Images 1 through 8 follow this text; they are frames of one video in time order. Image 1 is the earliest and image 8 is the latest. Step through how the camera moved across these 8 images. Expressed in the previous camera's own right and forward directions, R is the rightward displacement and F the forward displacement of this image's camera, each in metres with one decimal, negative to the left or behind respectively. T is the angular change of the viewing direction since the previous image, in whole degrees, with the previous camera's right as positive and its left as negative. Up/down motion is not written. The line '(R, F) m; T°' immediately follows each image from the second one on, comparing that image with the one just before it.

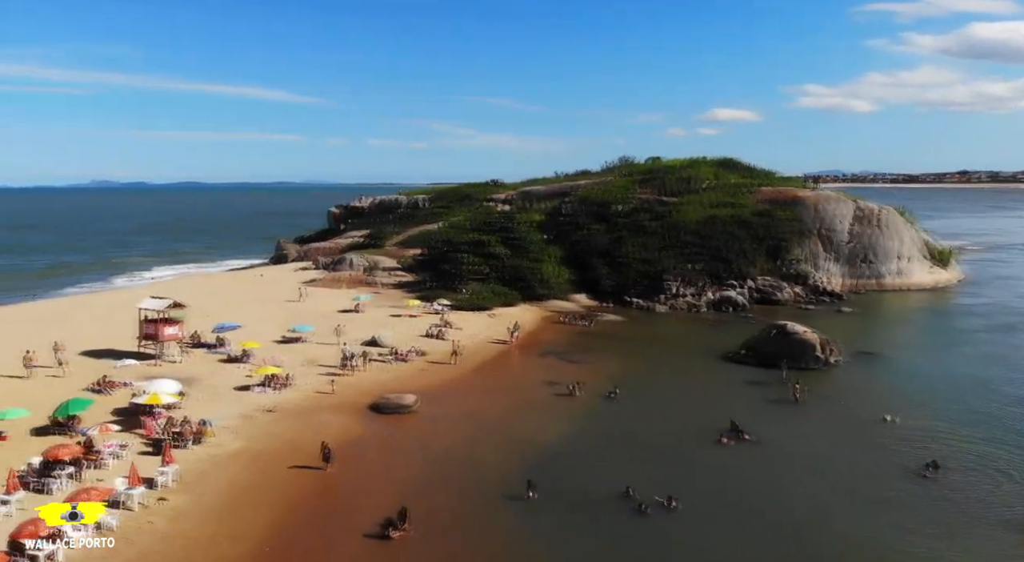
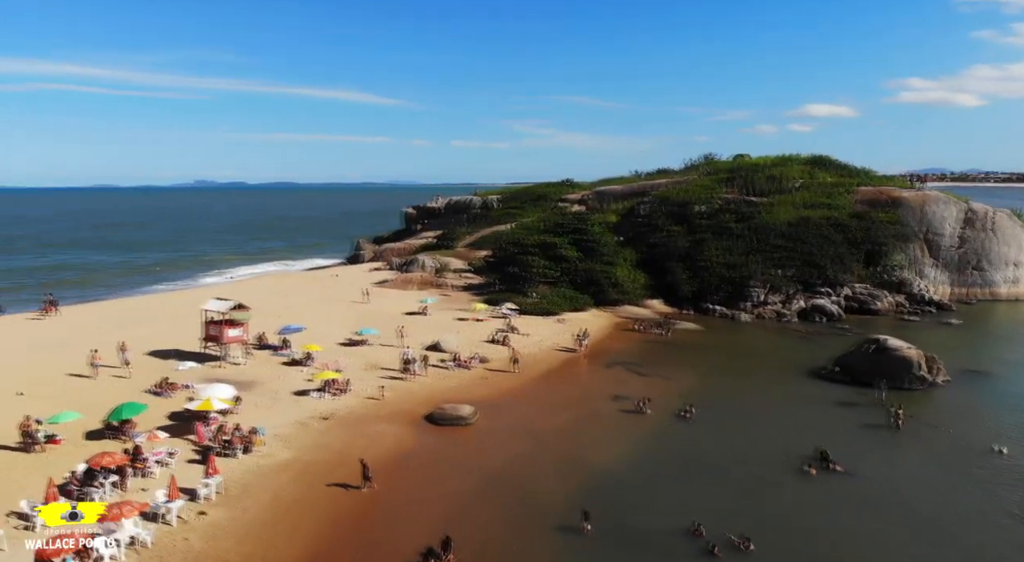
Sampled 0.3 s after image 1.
(+0.5, +1.5) m; -7°
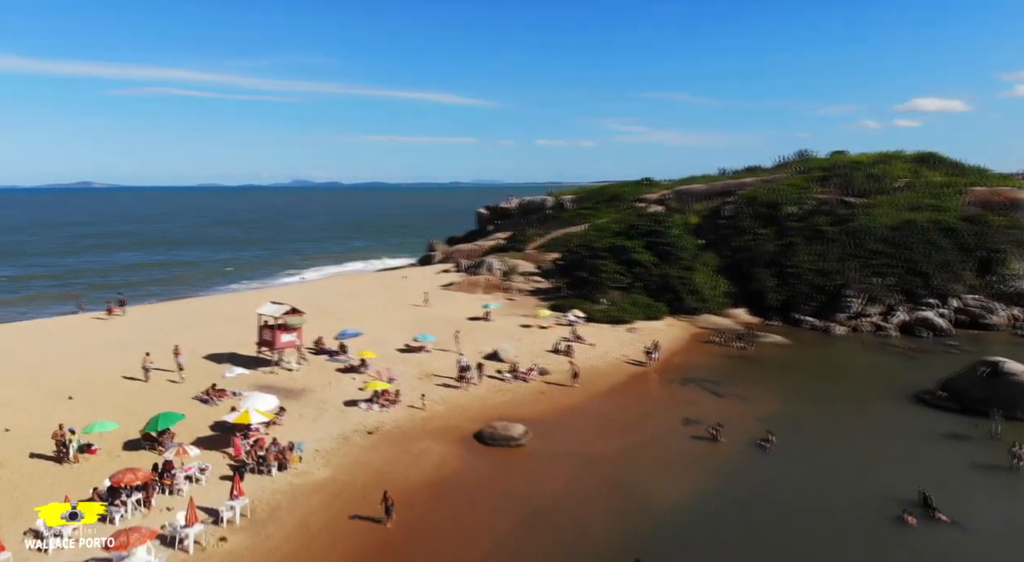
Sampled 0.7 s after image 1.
(+0.8, +1.8) m; -7°
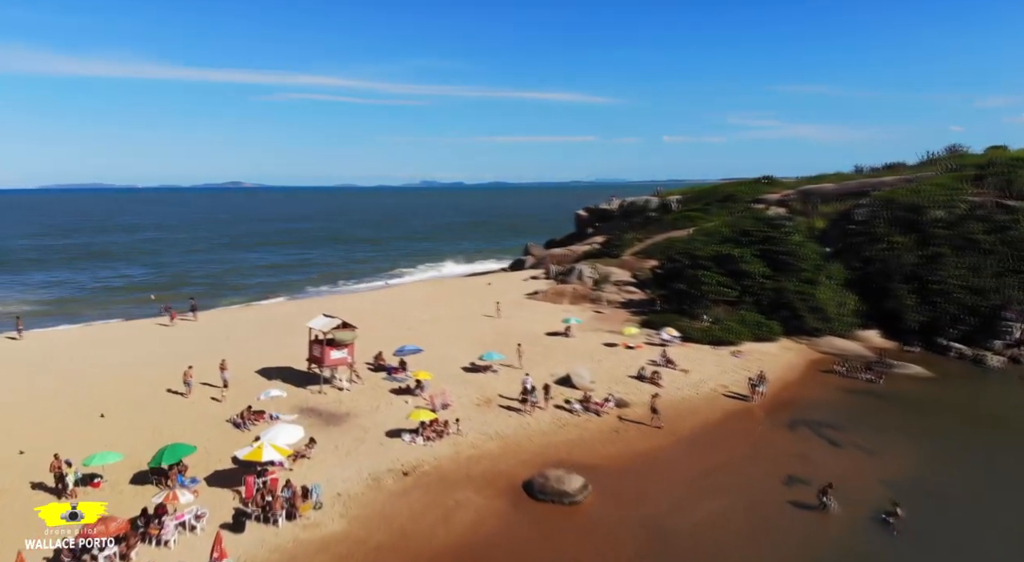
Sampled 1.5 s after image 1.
(+1.5, +3.5) m; -10°
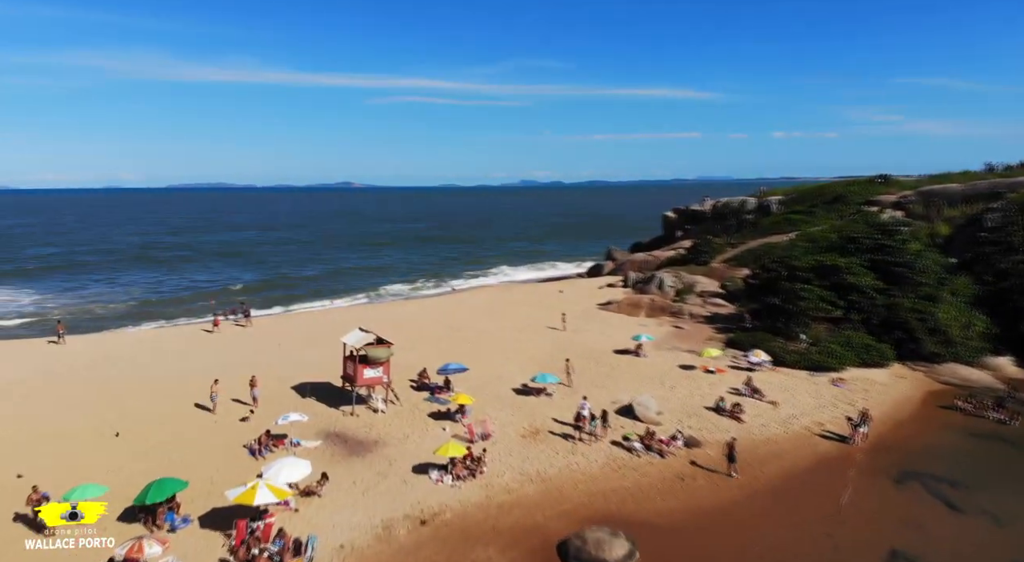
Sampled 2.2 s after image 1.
(+1.3, +3.0) m; -8°
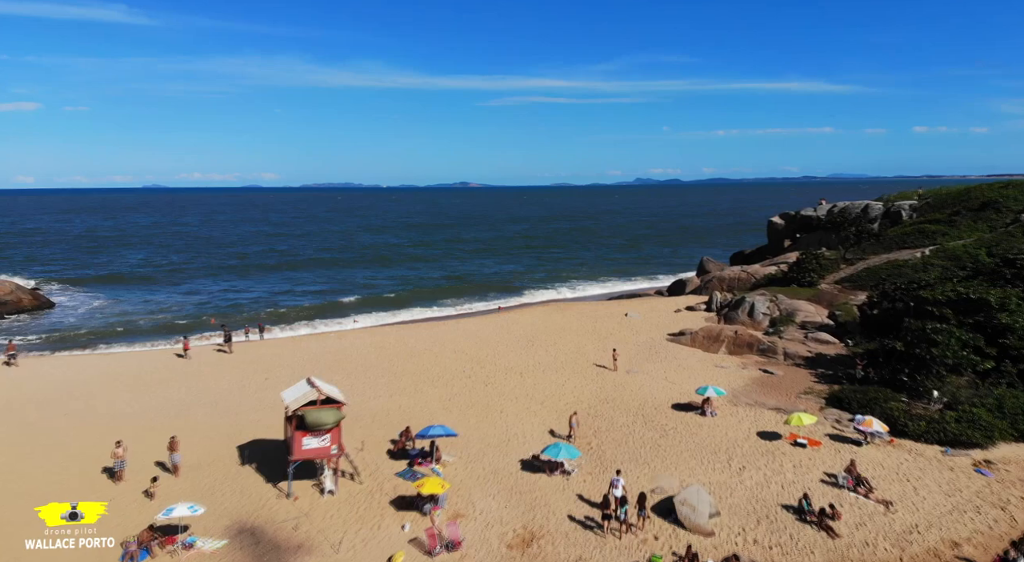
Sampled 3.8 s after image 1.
(+2.8, +6.5) m; -9°
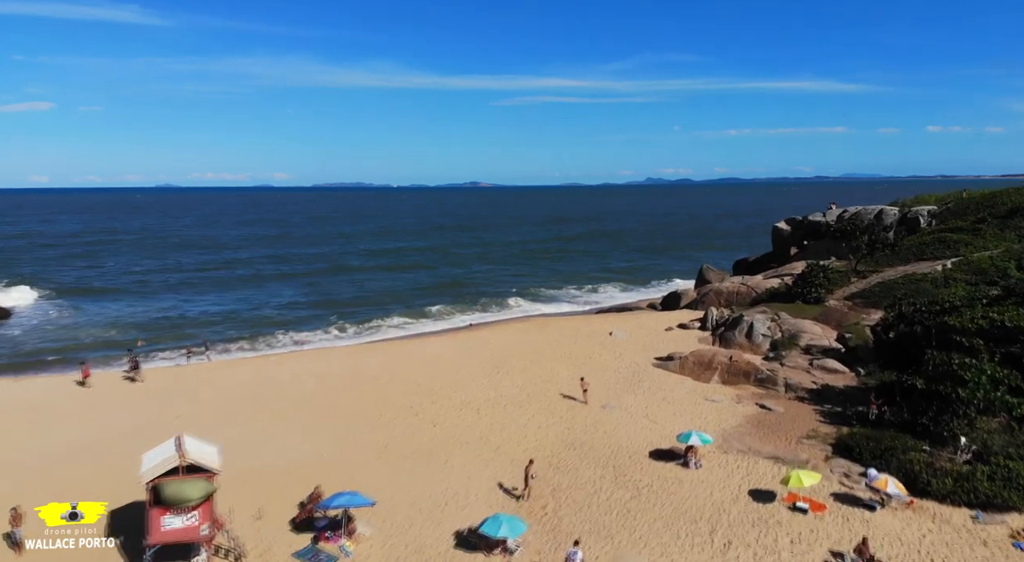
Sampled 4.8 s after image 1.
(+1.9, +3.7) m; -1°
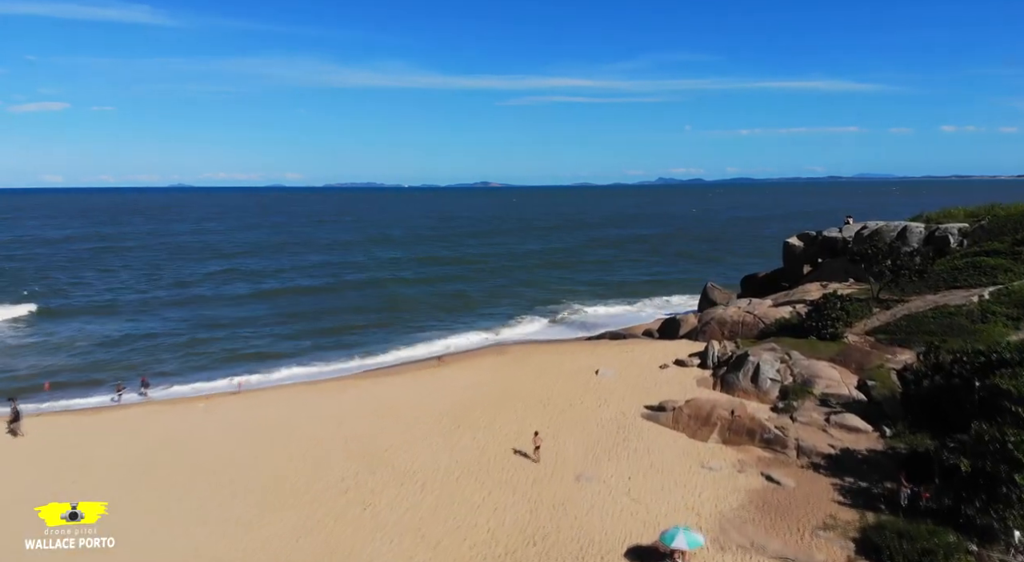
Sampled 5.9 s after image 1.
(+1.6, +4.1) m; -1°
